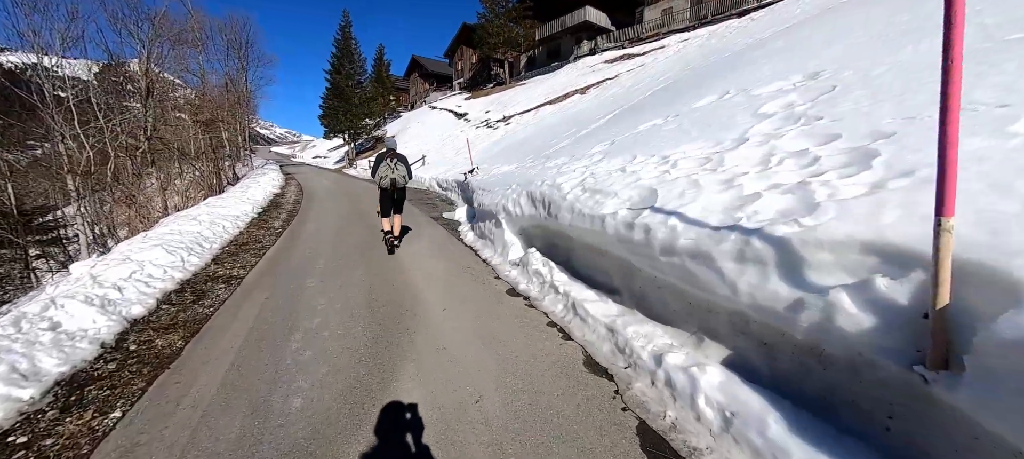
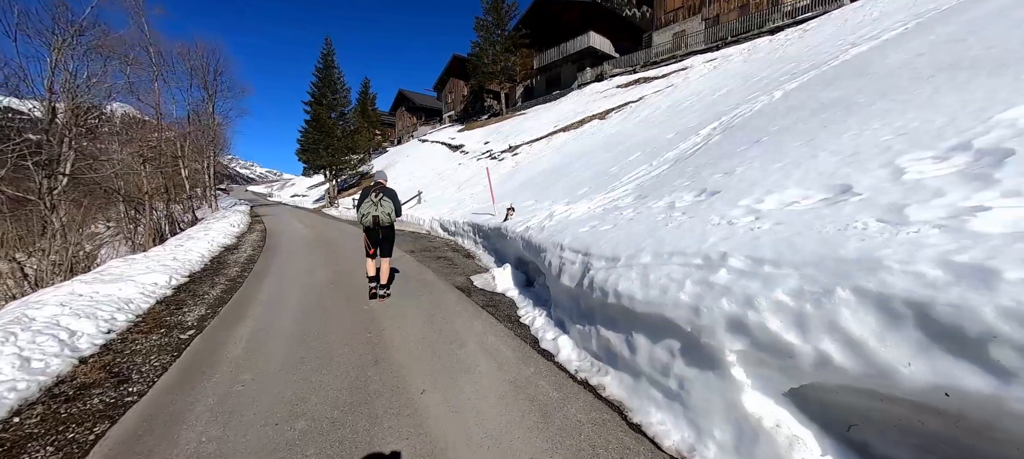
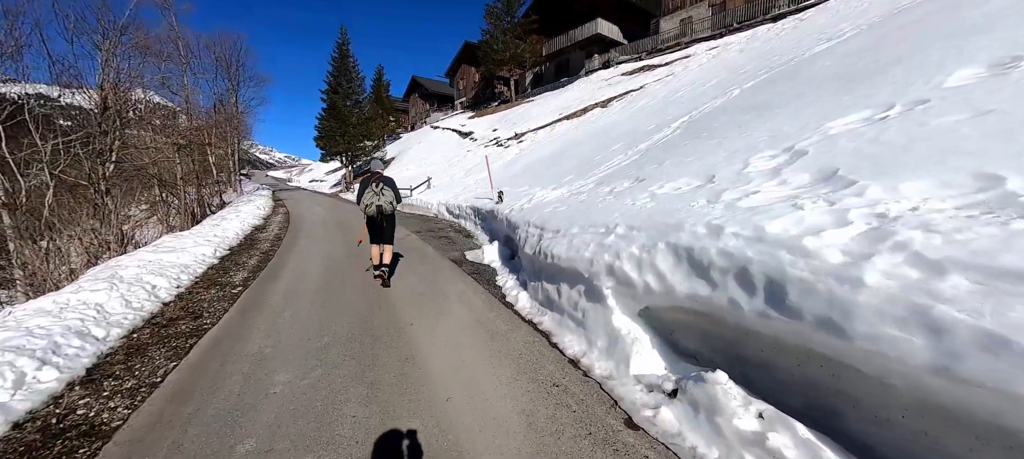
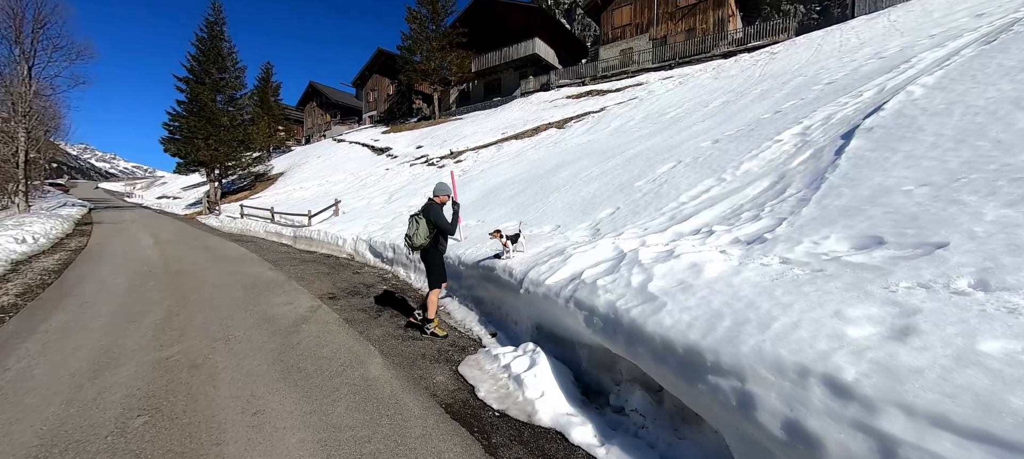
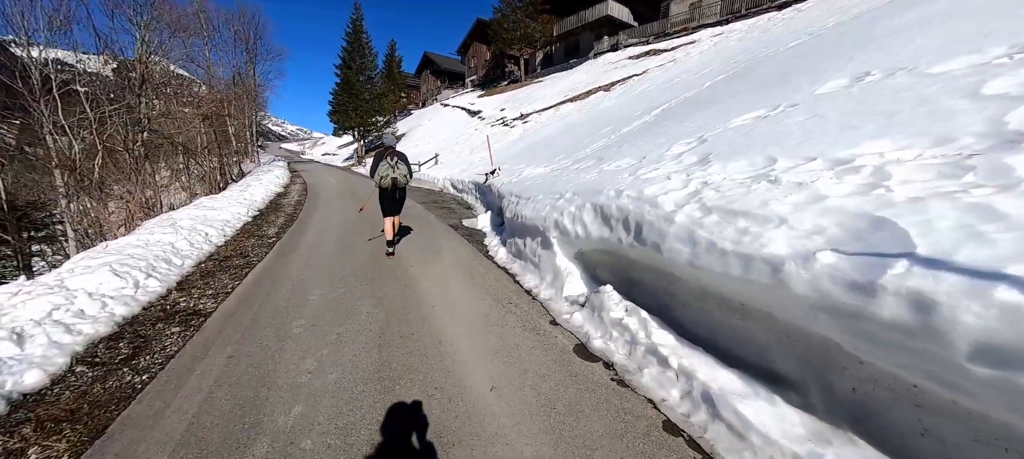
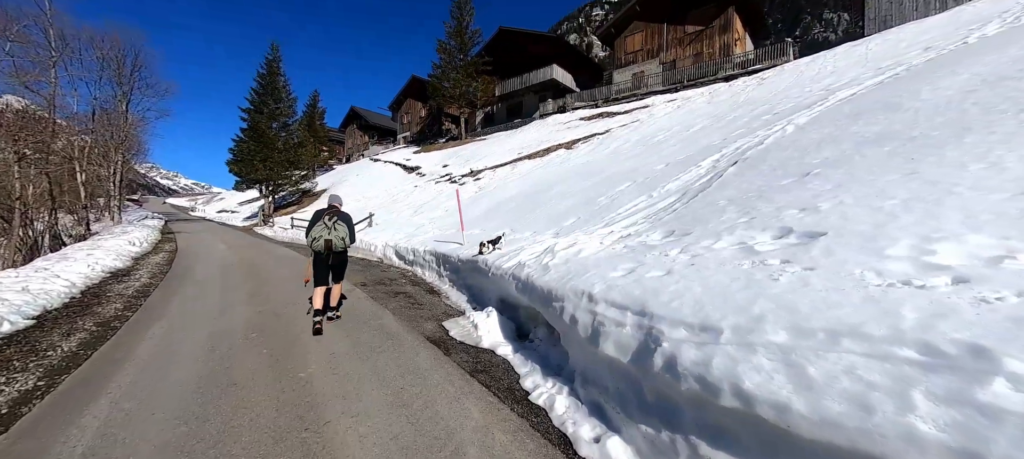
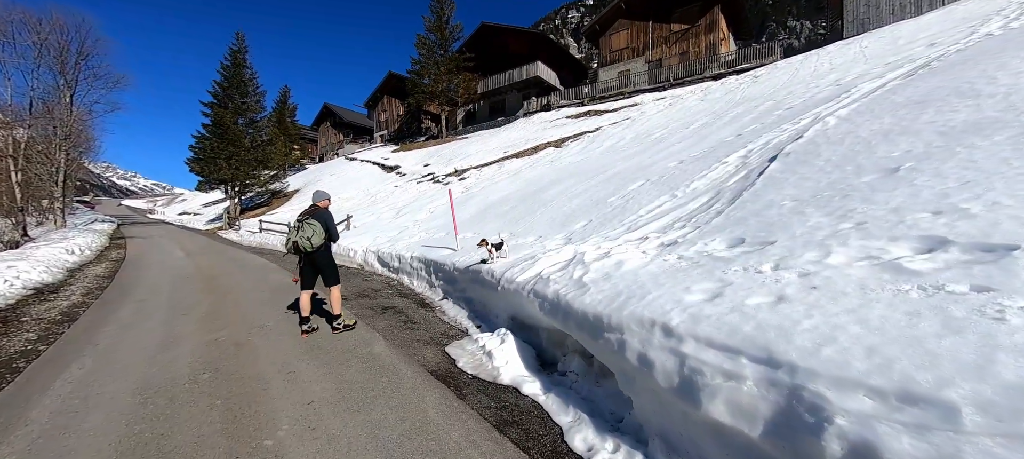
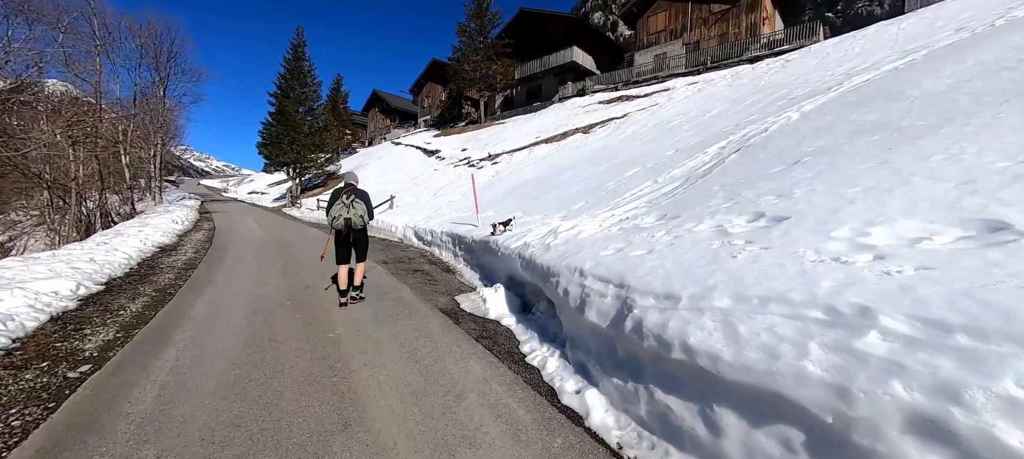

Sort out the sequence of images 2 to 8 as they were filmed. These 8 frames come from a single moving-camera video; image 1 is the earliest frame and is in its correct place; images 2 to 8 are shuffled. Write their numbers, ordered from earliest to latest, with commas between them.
5, 3, 2, 8, 6, 7, 4
